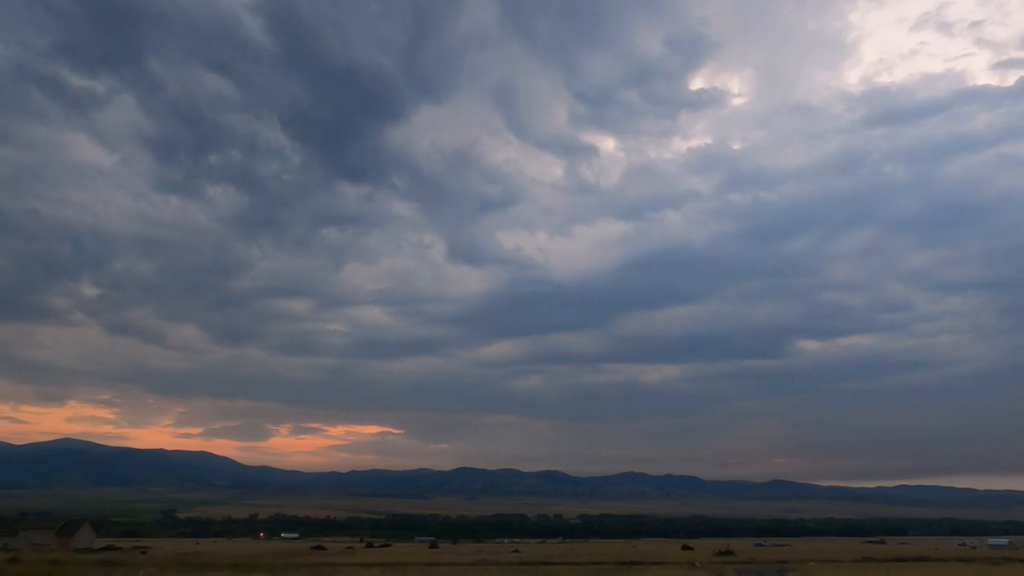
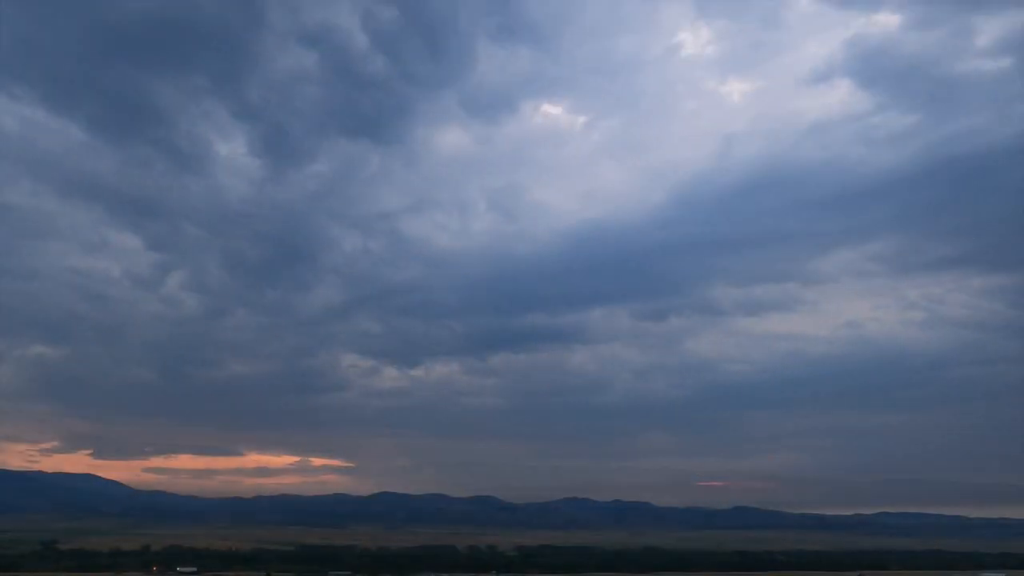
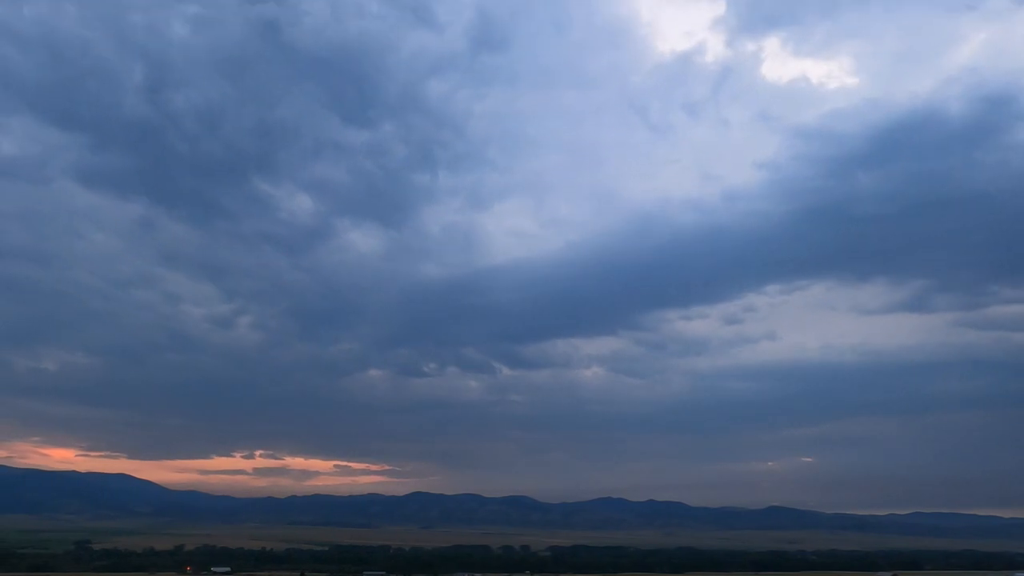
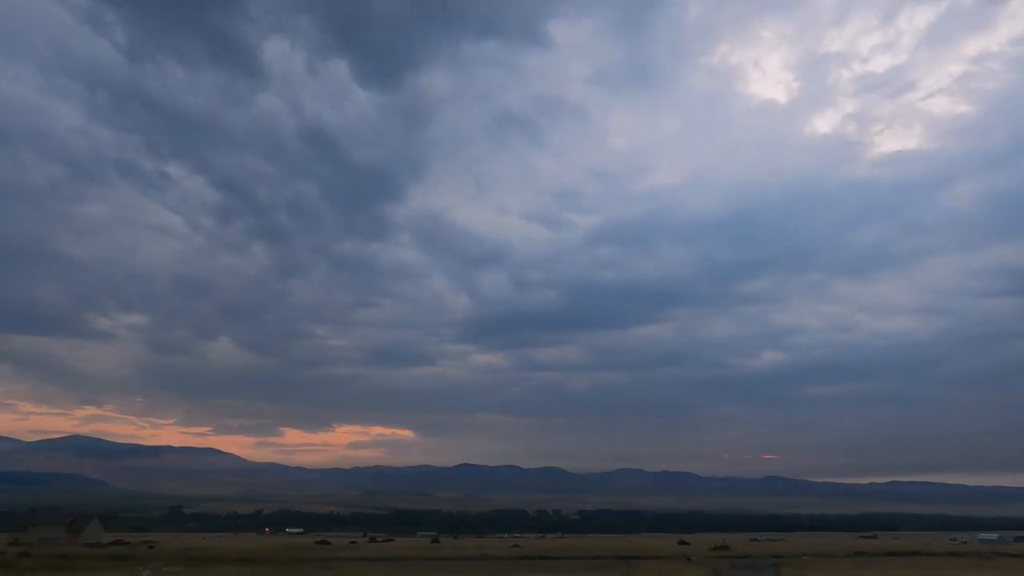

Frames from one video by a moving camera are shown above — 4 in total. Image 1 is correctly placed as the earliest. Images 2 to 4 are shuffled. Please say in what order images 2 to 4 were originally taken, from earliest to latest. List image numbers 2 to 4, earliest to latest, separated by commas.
4, 2, 3
